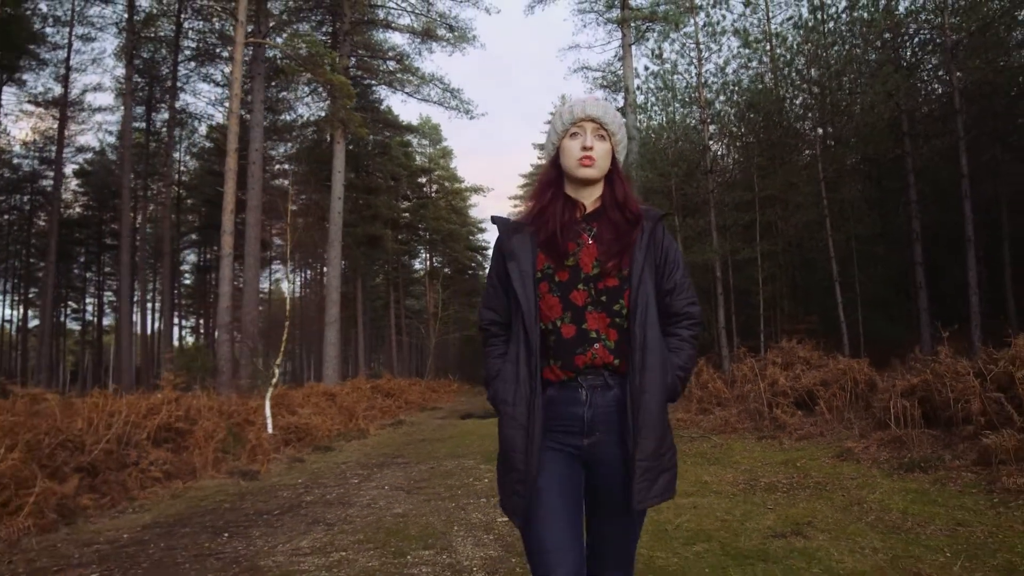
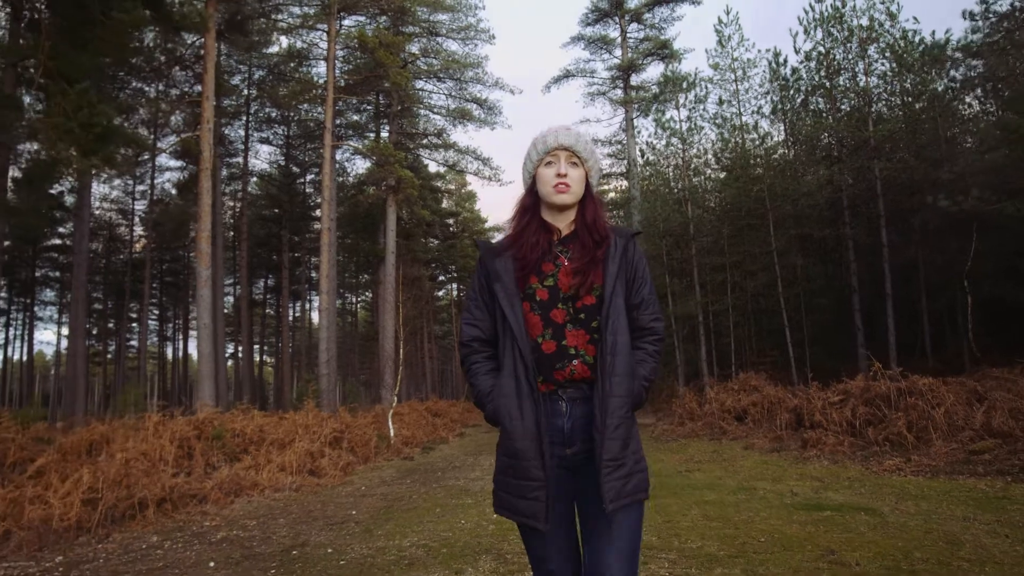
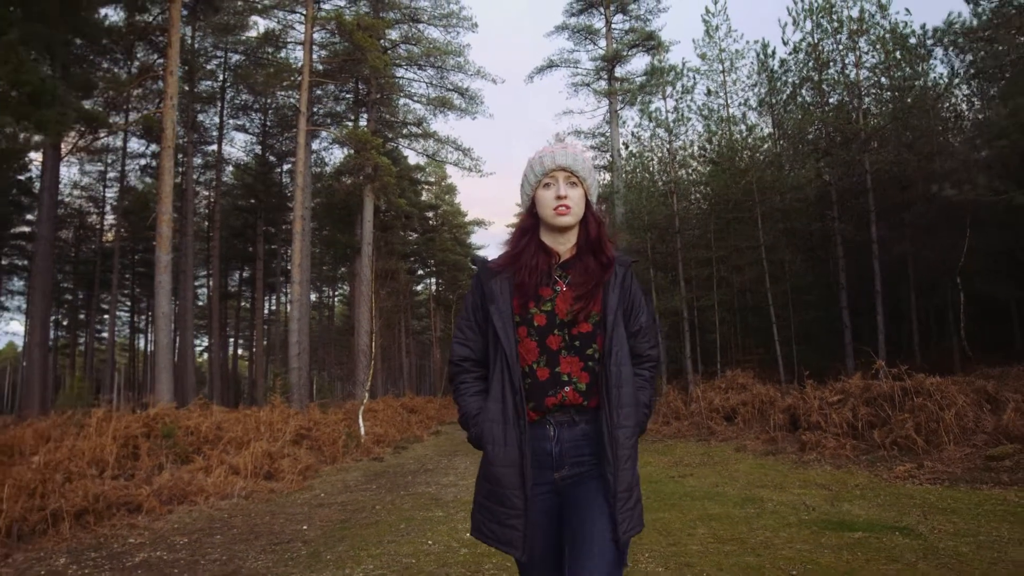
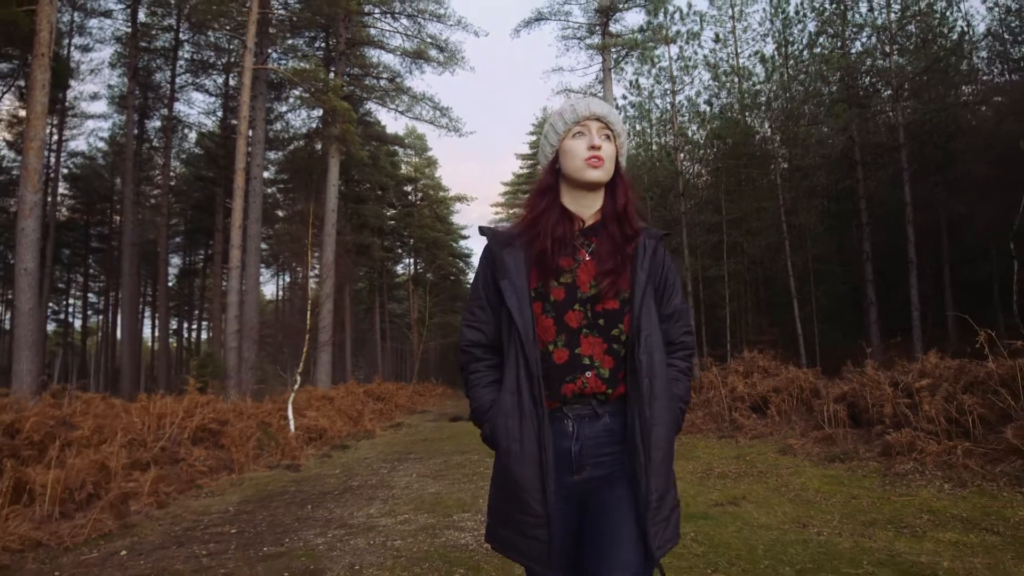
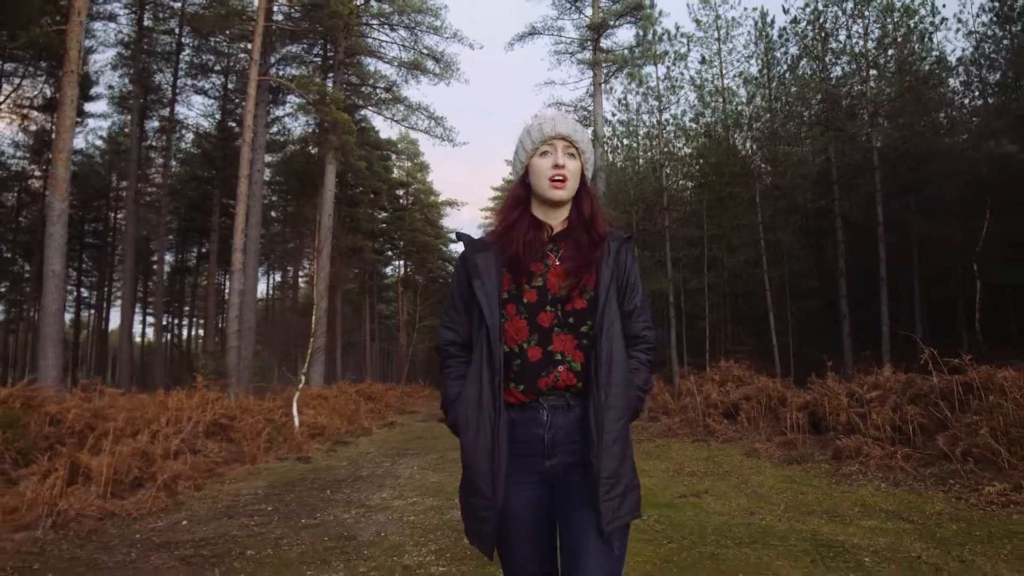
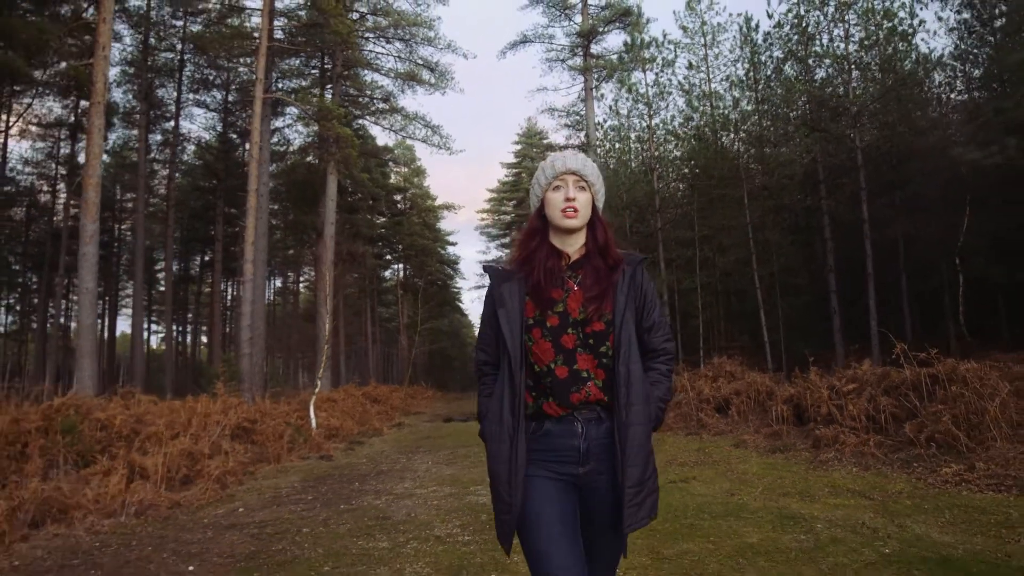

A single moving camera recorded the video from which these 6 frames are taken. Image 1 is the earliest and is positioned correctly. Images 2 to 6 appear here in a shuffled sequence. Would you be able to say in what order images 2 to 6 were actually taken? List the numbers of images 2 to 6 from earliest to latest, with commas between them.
4, 5, 6, 3, 2
